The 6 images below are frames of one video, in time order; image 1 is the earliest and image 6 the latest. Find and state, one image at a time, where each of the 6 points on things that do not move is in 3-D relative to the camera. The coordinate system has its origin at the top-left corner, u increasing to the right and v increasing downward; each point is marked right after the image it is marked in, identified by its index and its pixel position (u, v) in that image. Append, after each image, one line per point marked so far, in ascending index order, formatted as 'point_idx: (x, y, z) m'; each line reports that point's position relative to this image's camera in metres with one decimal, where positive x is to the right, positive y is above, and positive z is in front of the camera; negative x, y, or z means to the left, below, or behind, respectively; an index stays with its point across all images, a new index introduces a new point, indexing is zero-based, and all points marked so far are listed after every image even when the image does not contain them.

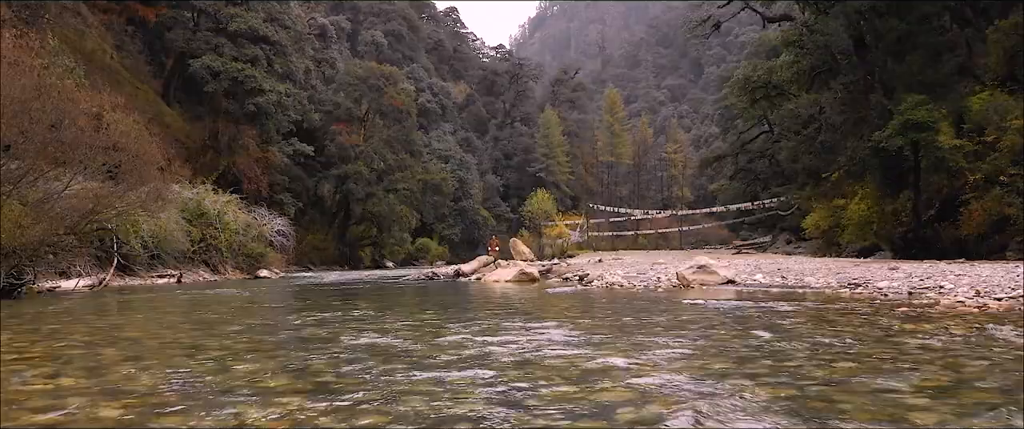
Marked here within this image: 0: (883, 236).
0: (+10.8, -0.6, +19.5) m
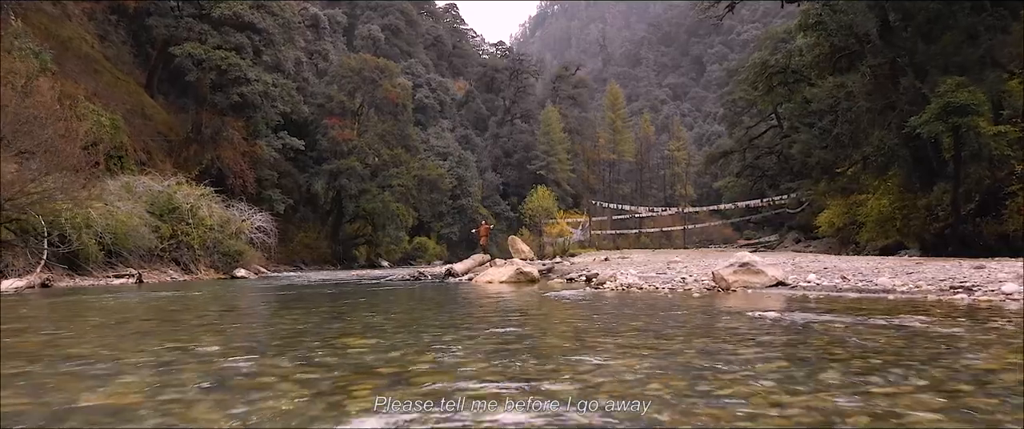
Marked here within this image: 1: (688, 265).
0: (+10.7, -0.5, +18.0) m
1: (+3.6, -1.0, +13.6) m
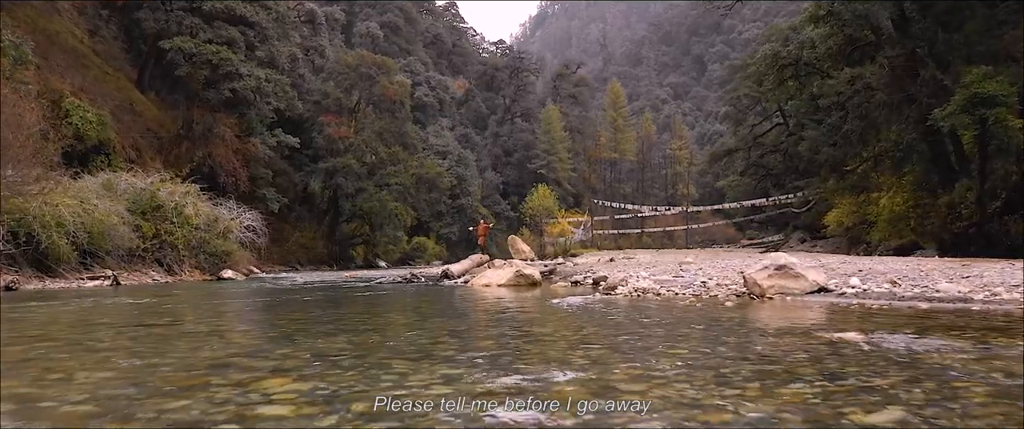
0: (+10.7, -0.4, +17.1) m
1: (+3.6, -1.0, +12.8) m
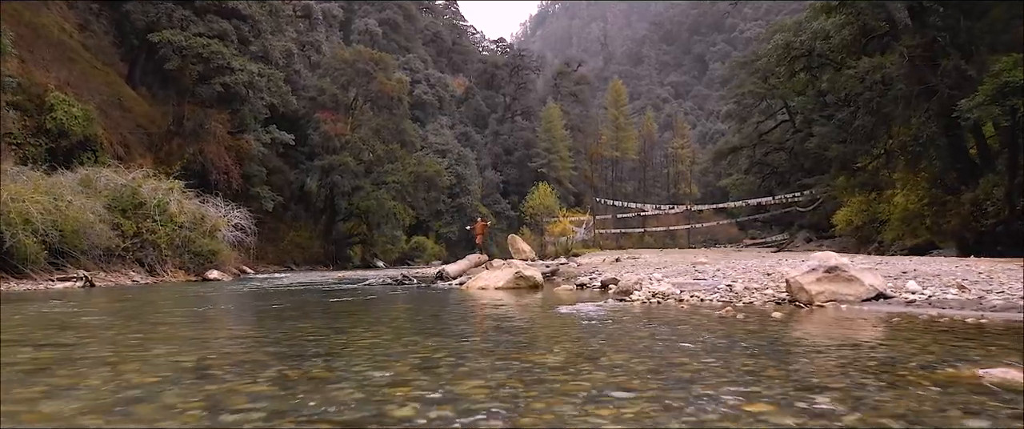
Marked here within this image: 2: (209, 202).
0: (+10.7, -0.4, +16.3) m
1: (+3.6, -0.9, +11.9) m
2: (-8.7, +0.4, +19.3) m
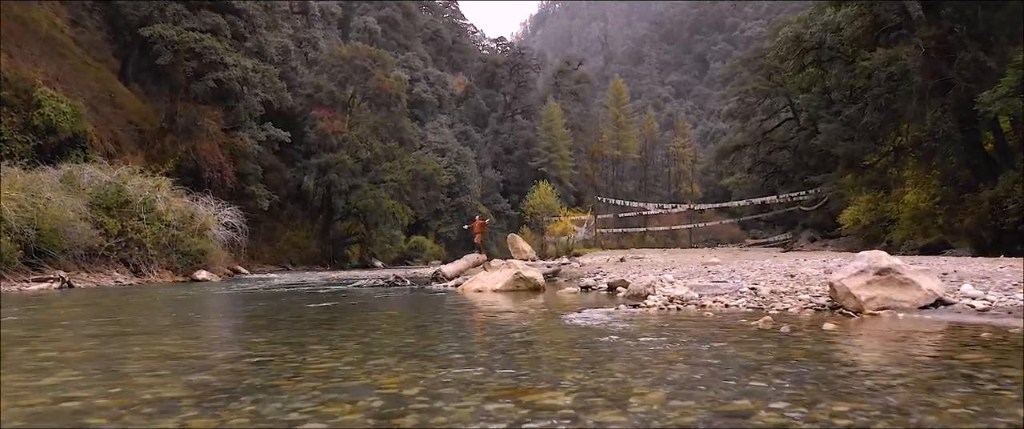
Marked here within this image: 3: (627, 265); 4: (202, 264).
0: (+10.7, -0.3, +15.7) m
1: (+3.6, -0.9, +11.4) m
2: (-8.7, +0.4, +18.7) m
3: (+2.5, -1.1, +14.7) m
4: (-7.9, -1.3, +17.1) m
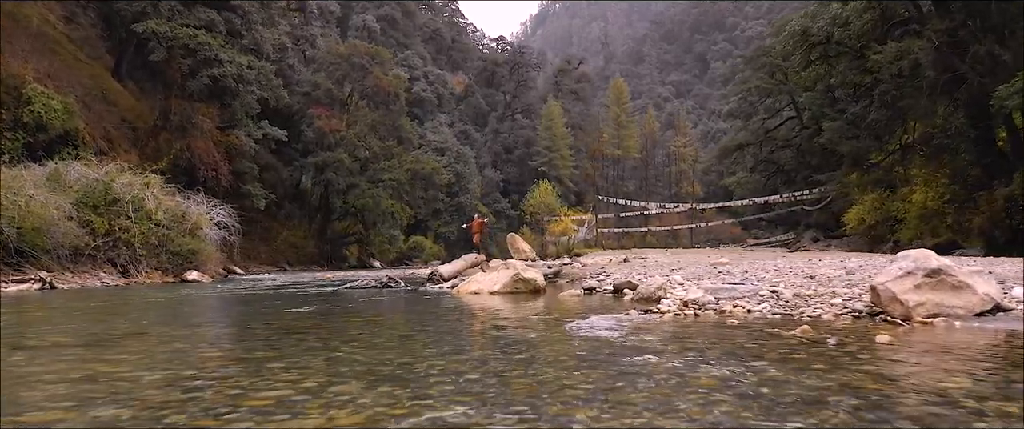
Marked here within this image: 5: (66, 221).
0: (+10.7, -0.3, +15.3) m
1: (+3.6, -0.9, +10.9) m
2: (-8.7, +0.4, +18.3) m
3: (+2.5, -1.1, +14.3) m
4: (-7.9, -1.2, +16.7) m
5: (-8.7, -0.1, +13.2) m
